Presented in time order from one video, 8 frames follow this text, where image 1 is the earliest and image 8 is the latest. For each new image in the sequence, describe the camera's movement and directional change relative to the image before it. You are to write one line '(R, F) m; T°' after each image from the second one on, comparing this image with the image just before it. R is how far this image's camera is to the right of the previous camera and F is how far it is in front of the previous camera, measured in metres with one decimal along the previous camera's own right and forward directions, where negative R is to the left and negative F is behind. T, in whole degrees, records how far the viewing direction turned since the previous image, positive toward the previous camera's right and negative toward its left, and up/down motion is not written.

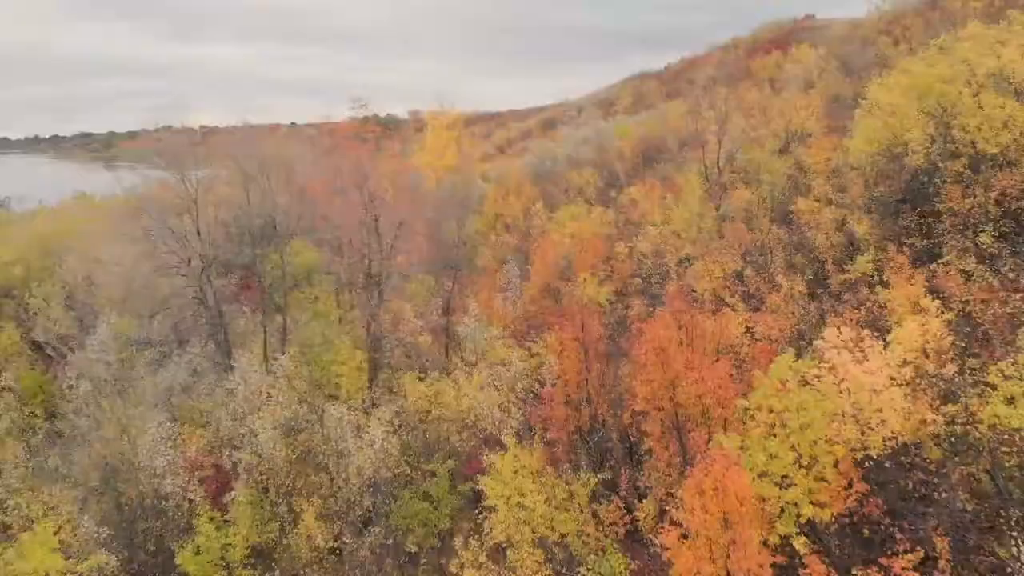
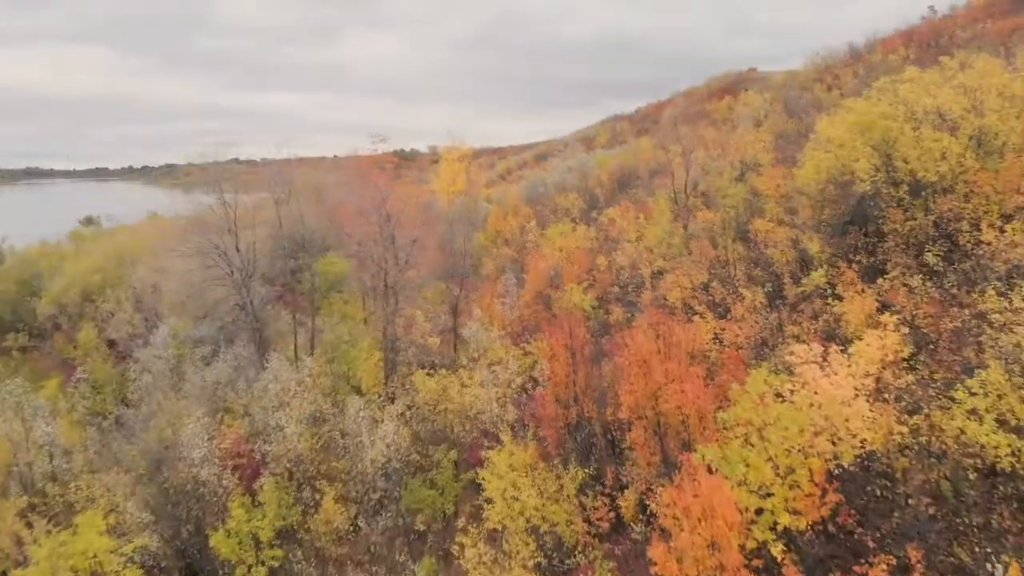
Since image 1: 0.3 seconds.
(-0.8, -4.4) m; +1°
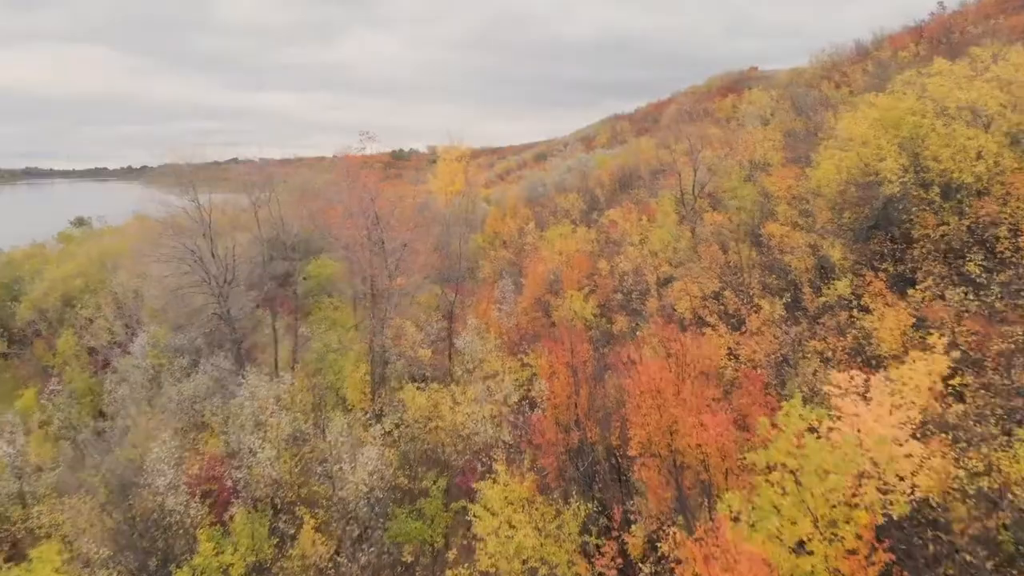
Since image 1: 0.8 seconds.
(+0.2, +3.2) m; 0°
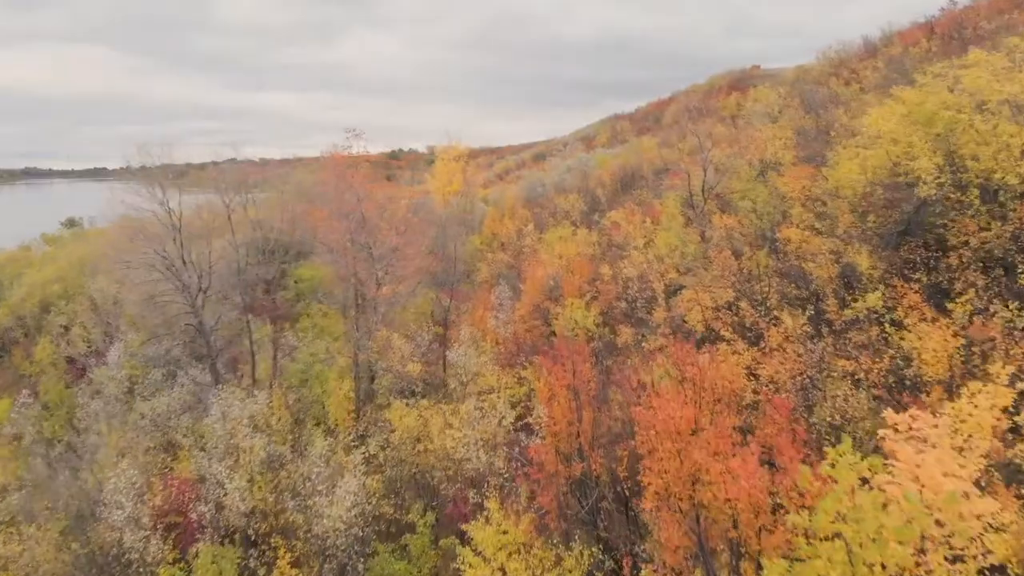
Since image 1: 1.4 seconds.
(+0.2, +3.2) m; 0°
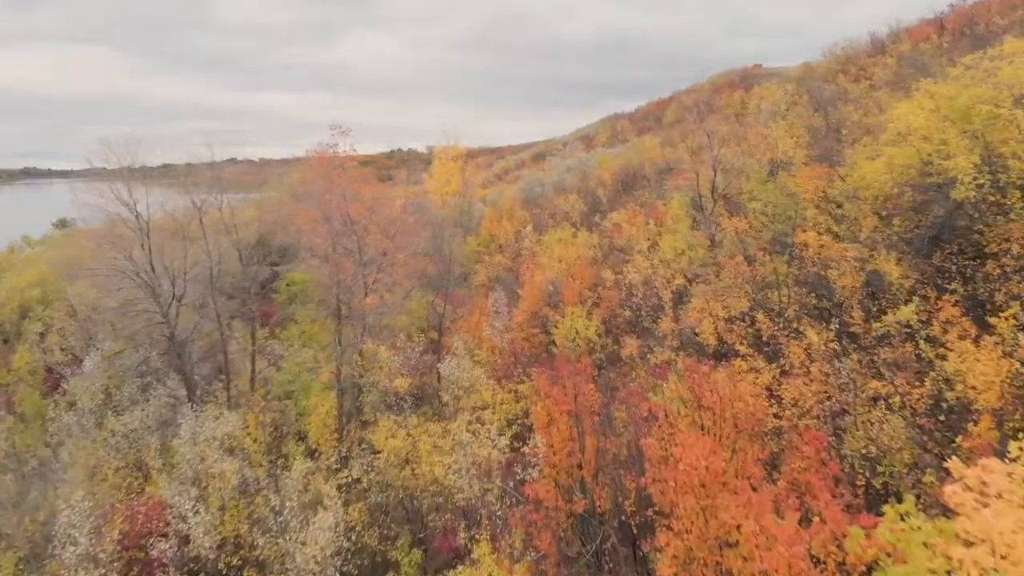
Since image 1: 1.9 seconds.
(+0.2, +2.9) m; 0°
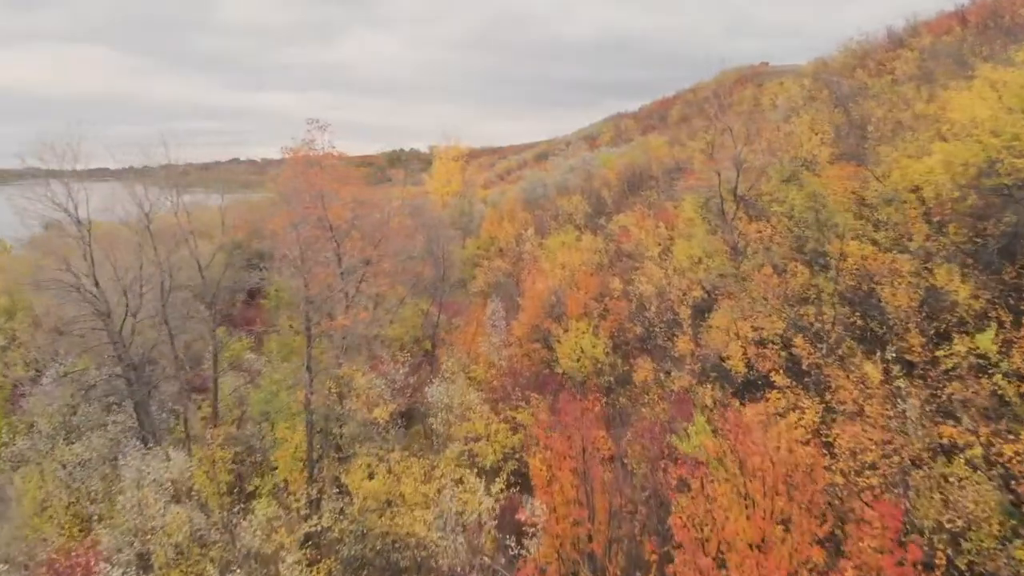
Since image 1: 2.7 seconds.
(+0.2, +4.5) m; 0°
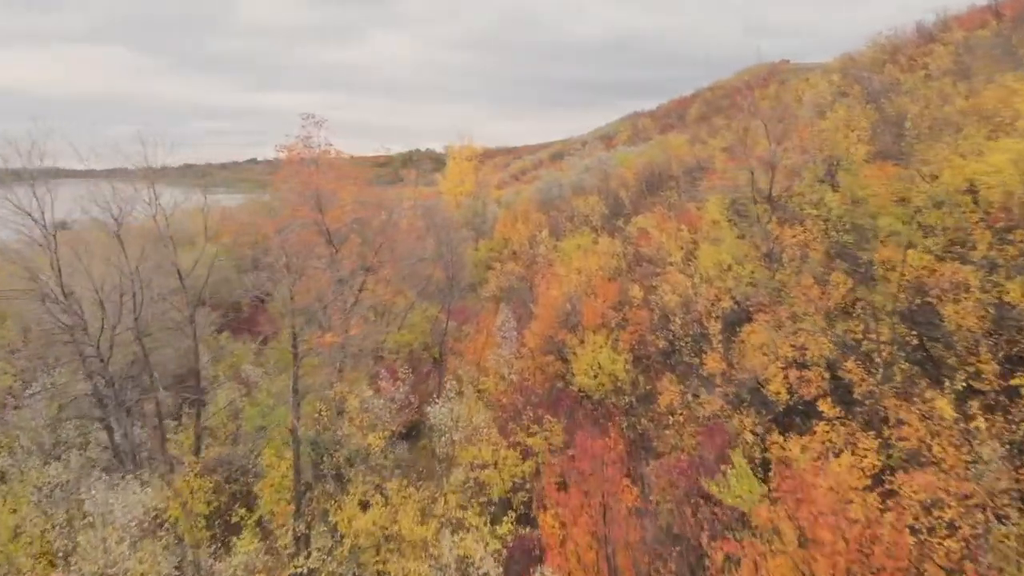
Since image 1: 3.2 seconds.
(+0.1, +3.2) m; -1°
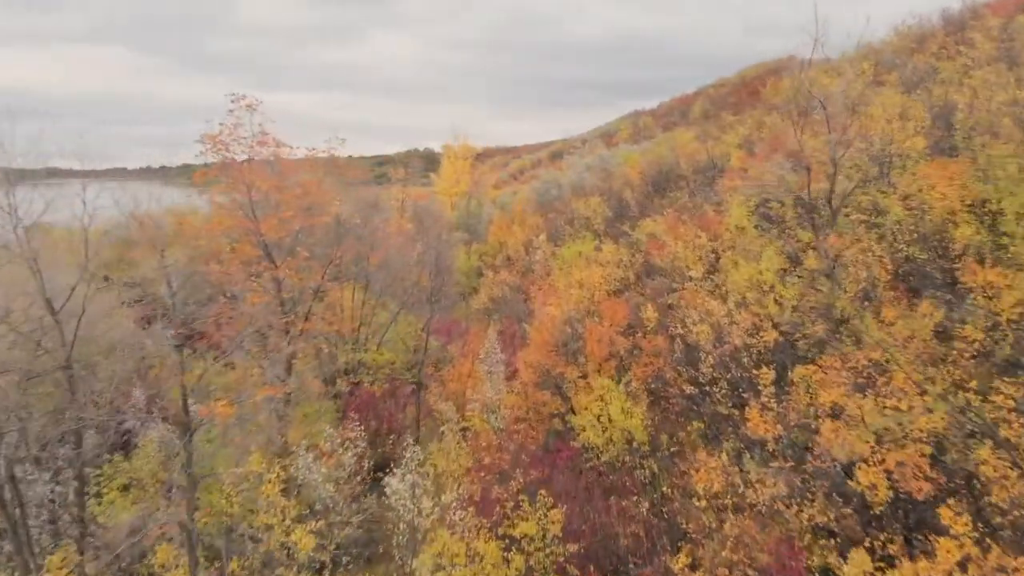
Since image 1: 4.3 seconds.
(+0.5, +7.7) m; 0°
